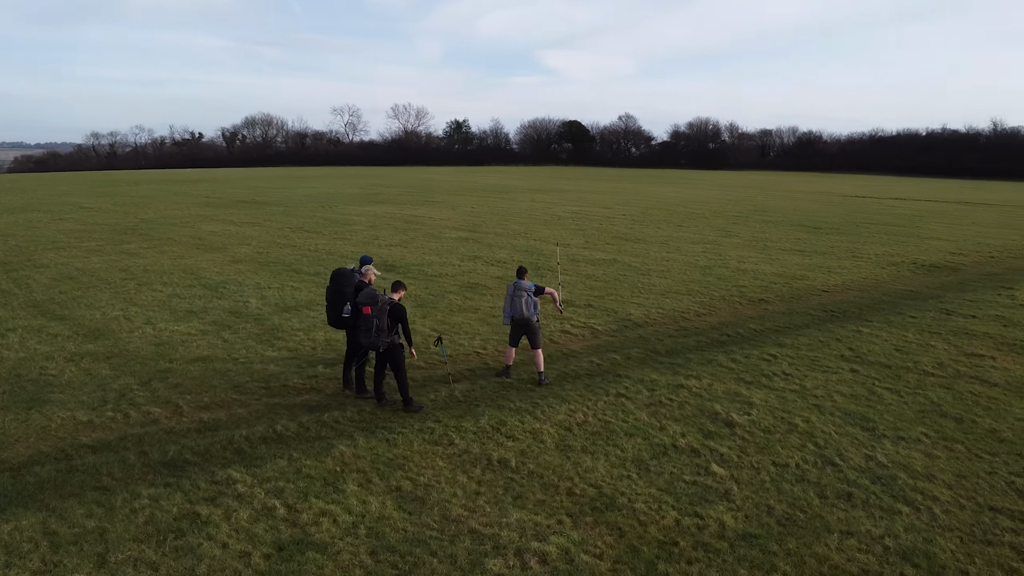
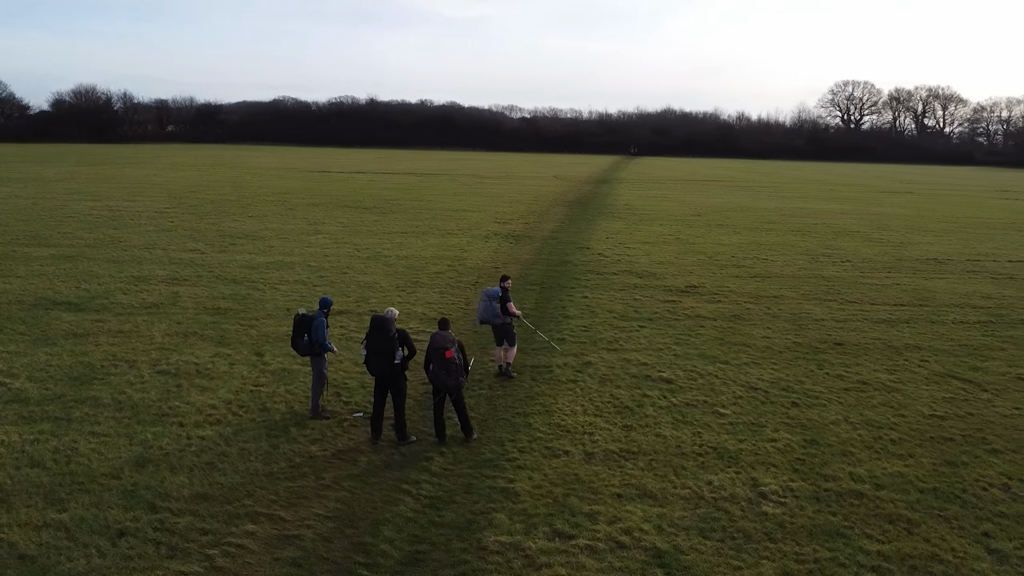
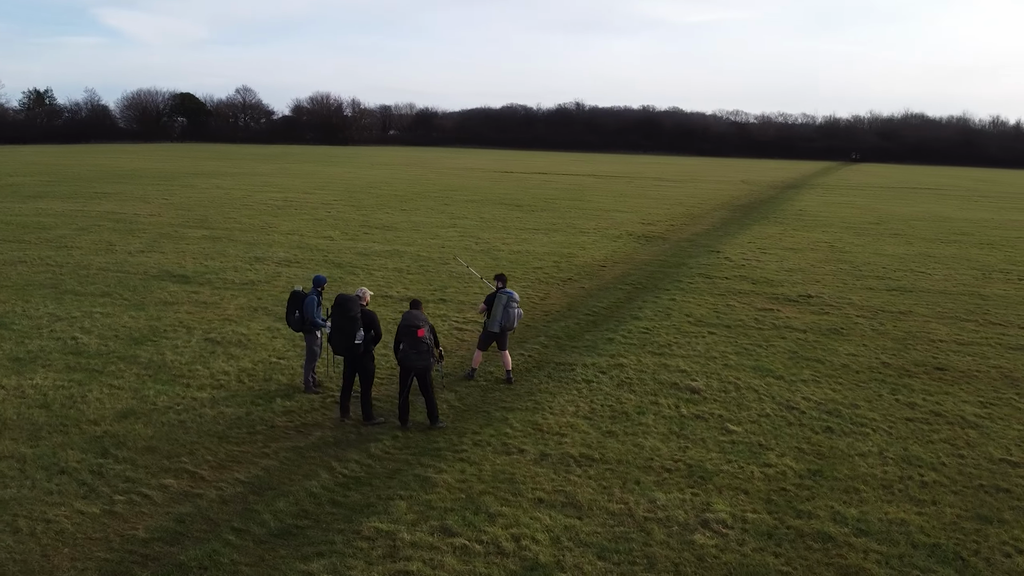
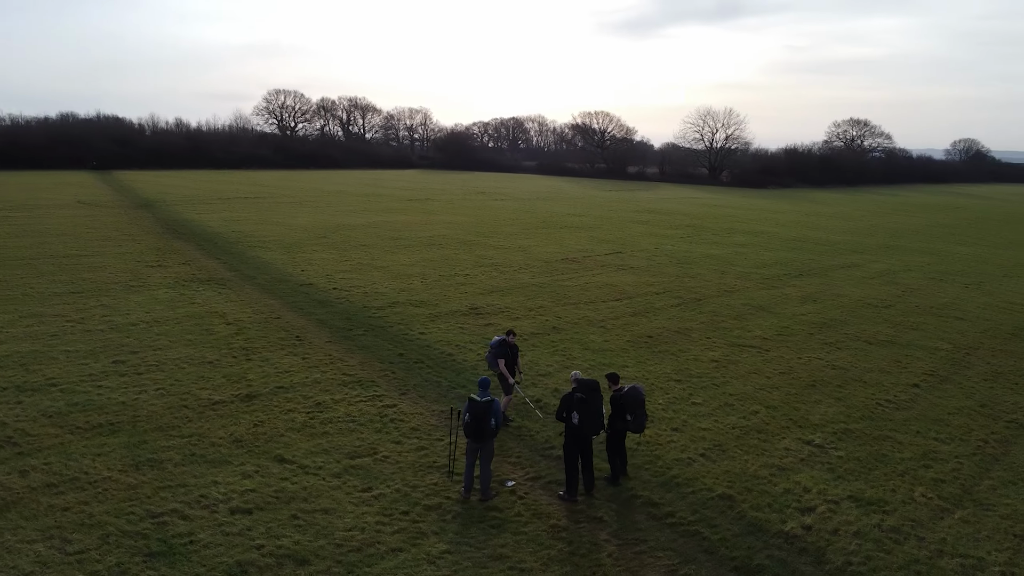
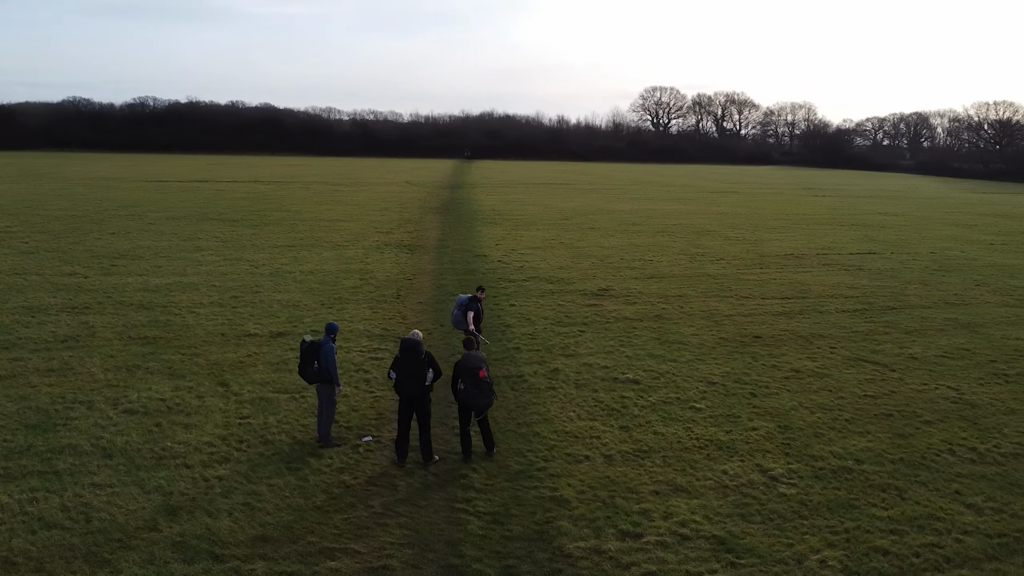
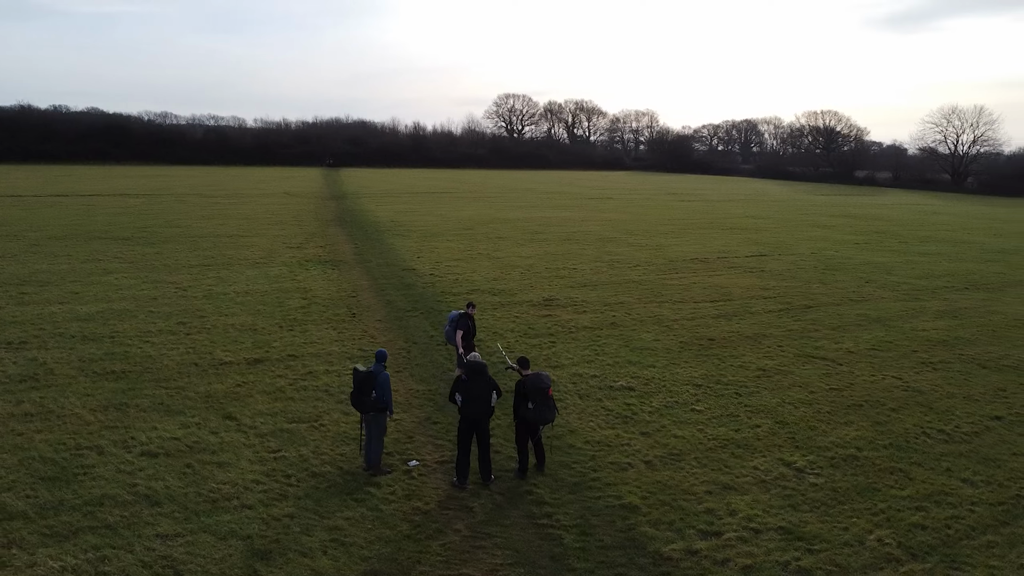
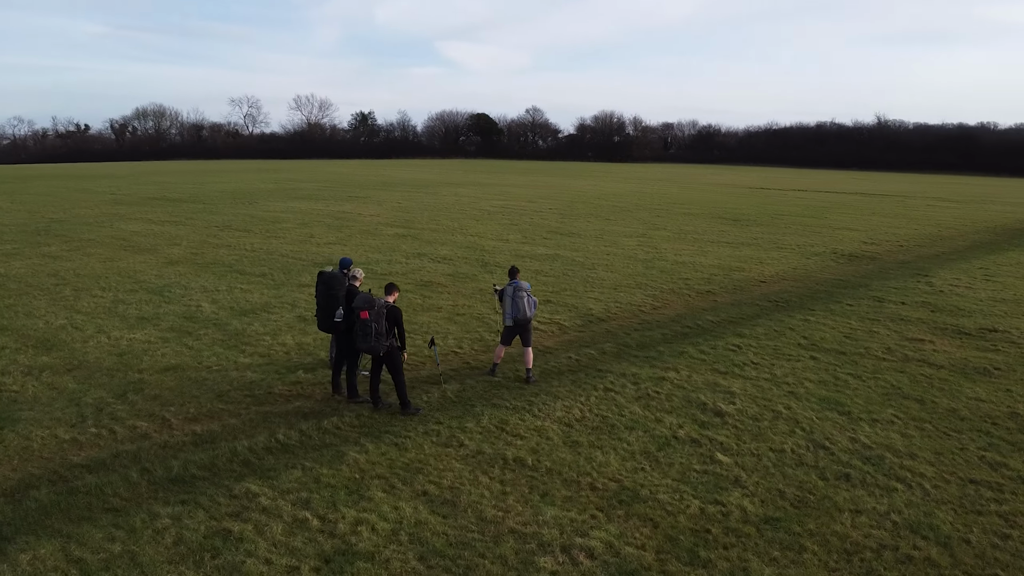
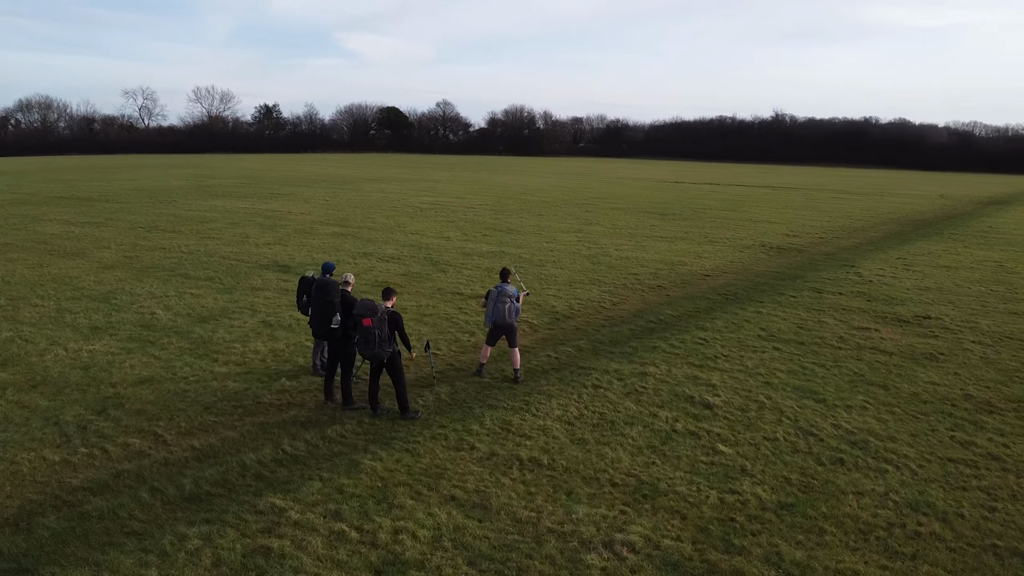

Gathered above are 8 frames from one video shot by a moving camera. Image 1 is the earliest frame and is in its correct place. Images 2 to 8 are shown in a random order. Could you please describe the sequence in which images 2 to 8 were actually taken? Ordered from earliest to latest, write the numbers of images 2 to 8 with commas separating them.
7, 8, 3, 2, 5, 6, 4
